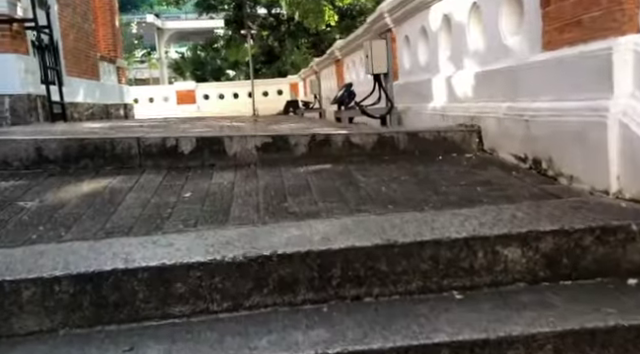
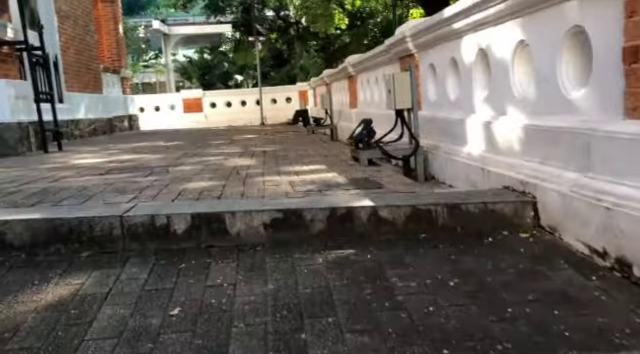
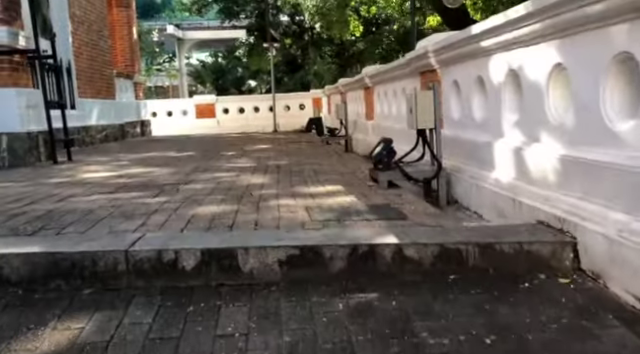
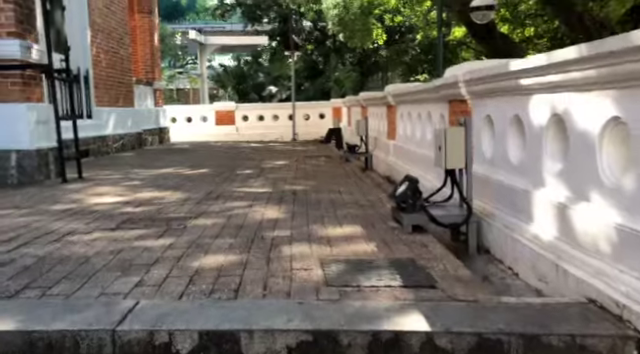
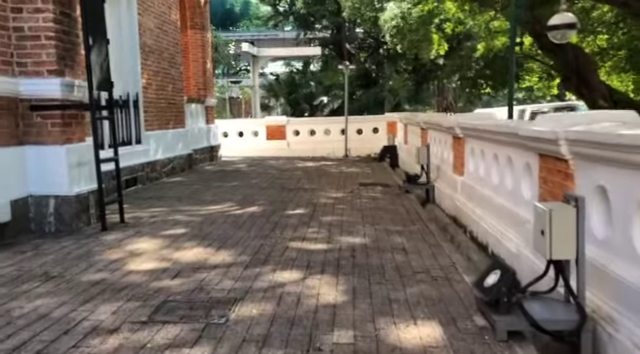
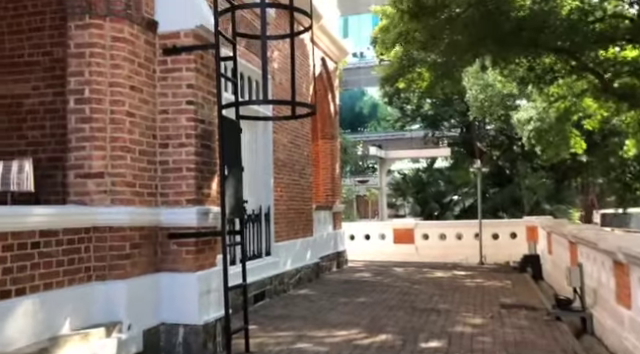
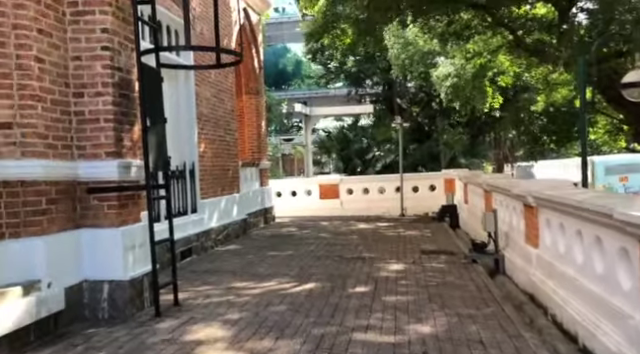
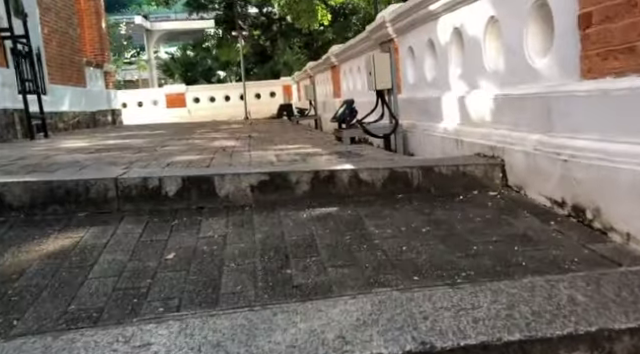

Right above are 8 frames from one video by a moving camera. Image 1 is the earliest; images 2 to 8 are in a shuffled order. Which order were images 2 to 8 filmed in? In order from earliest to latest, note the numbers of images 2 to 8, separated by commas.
8, 2, 3, 4, 5, 7, 6
